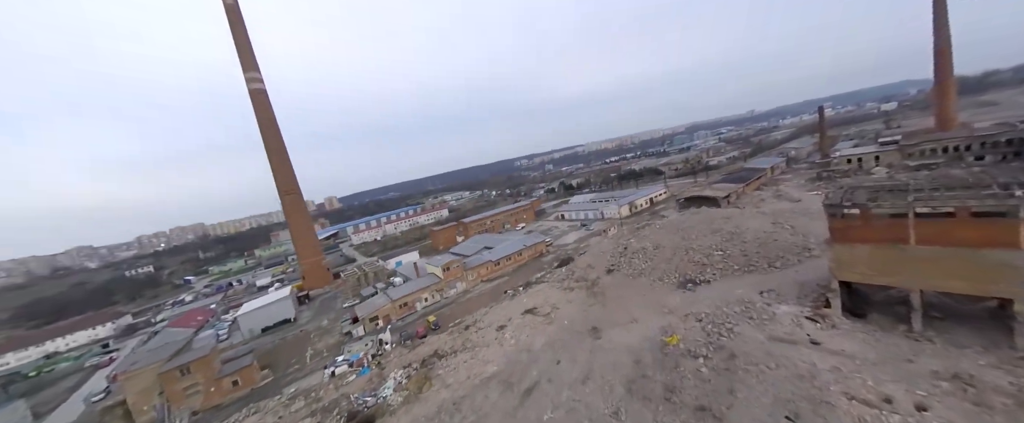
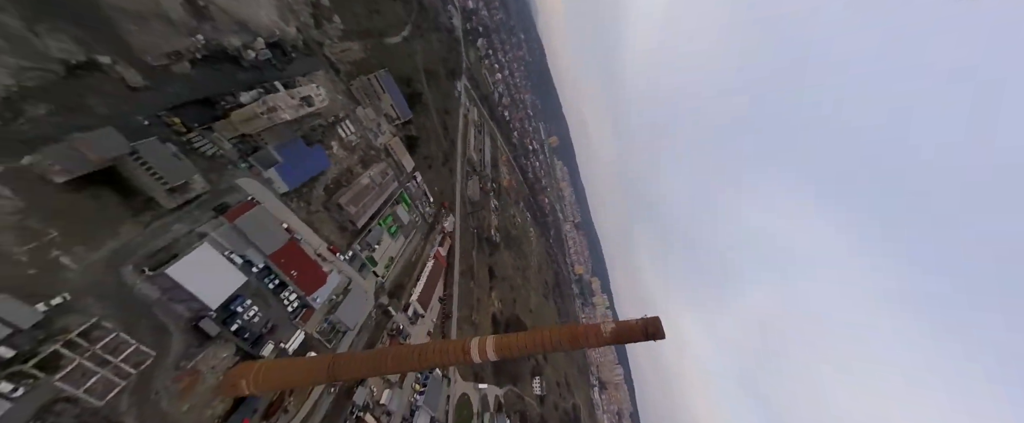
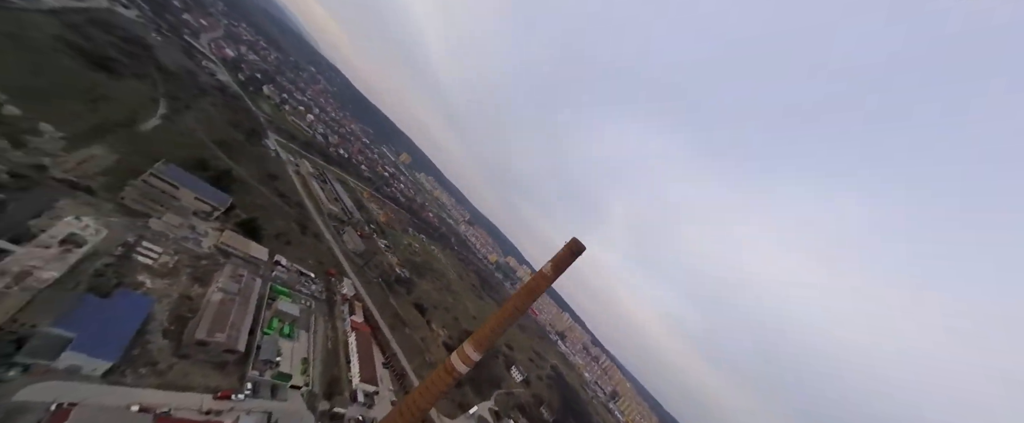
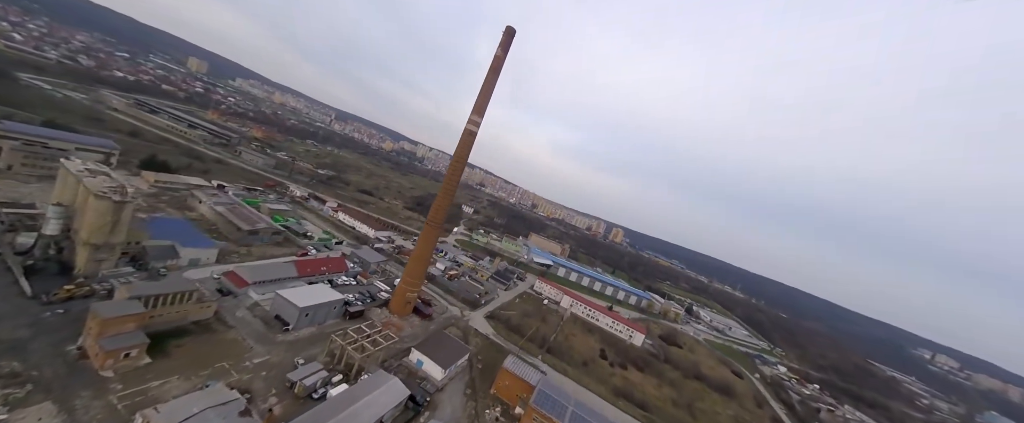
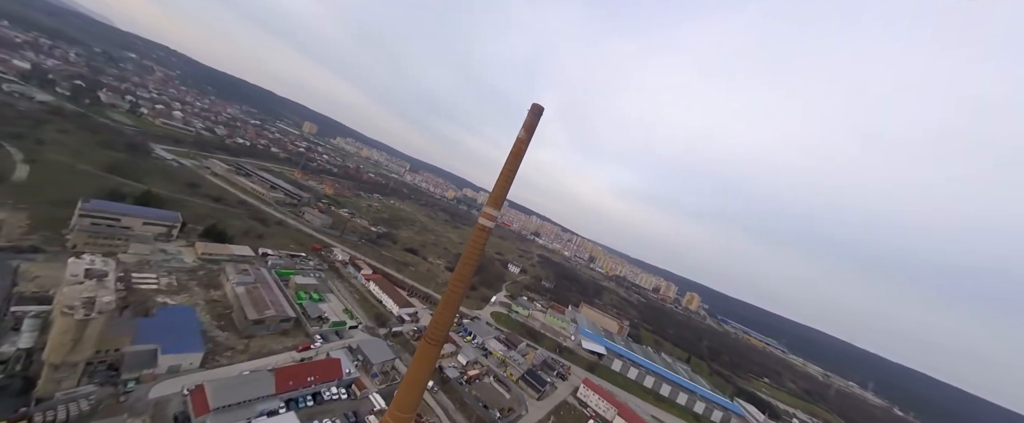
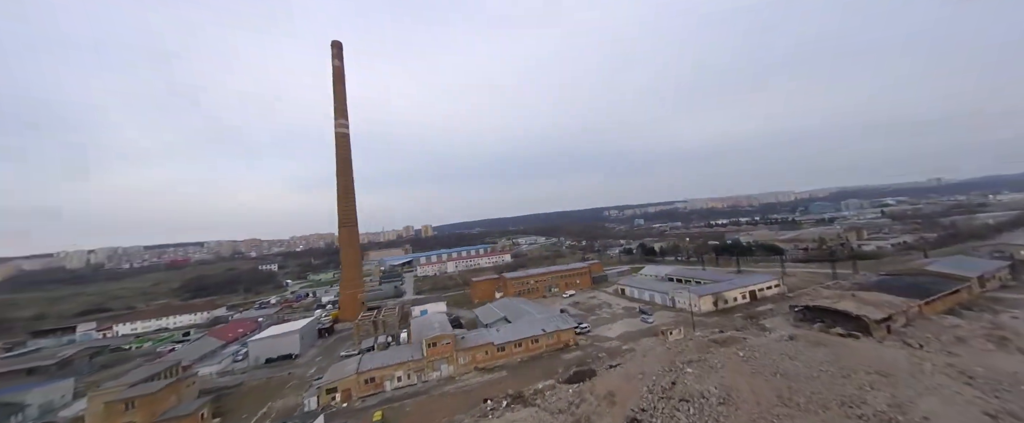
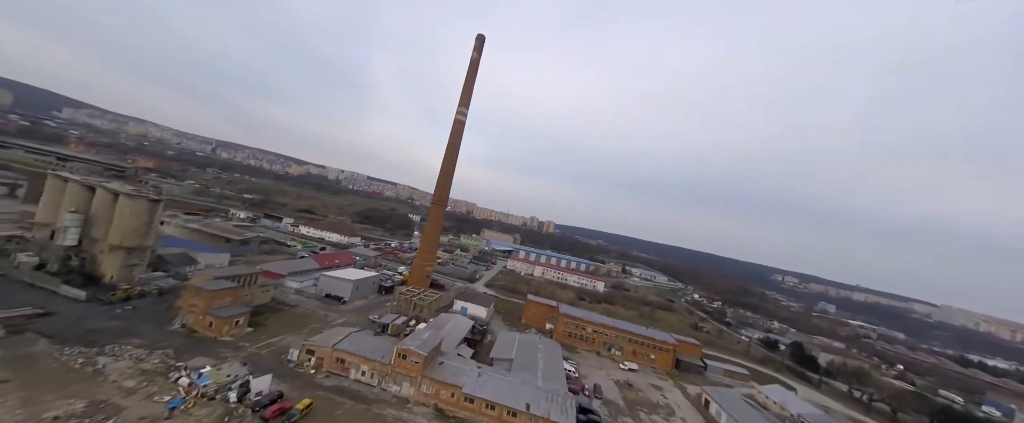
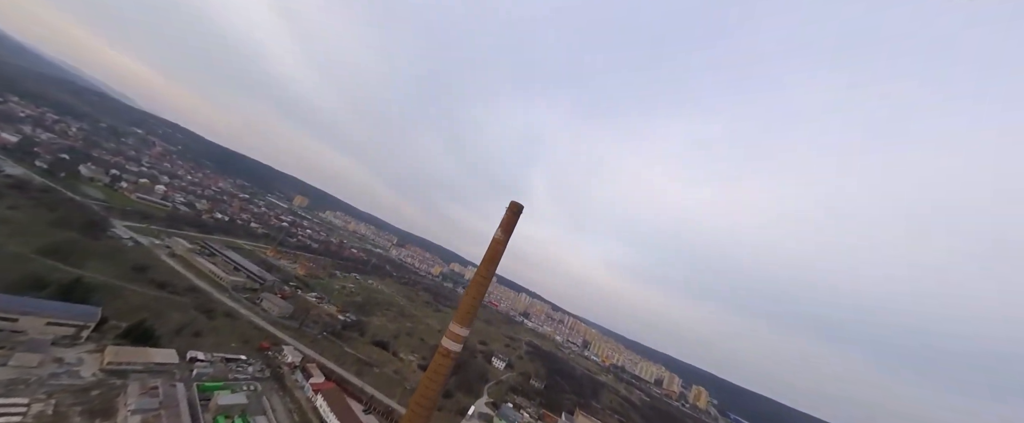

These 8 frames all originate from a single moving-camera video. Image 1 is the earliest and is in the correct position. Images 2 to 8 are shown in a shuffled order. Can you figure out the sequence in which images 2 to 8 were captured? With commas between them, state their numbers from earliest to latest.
6, 7, 4, 5, 8, 3, 2
